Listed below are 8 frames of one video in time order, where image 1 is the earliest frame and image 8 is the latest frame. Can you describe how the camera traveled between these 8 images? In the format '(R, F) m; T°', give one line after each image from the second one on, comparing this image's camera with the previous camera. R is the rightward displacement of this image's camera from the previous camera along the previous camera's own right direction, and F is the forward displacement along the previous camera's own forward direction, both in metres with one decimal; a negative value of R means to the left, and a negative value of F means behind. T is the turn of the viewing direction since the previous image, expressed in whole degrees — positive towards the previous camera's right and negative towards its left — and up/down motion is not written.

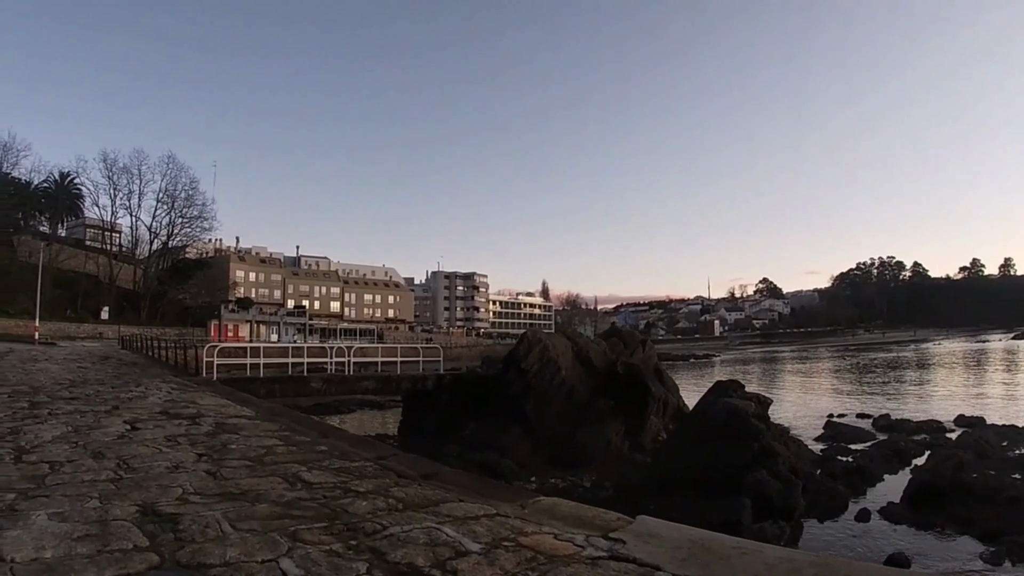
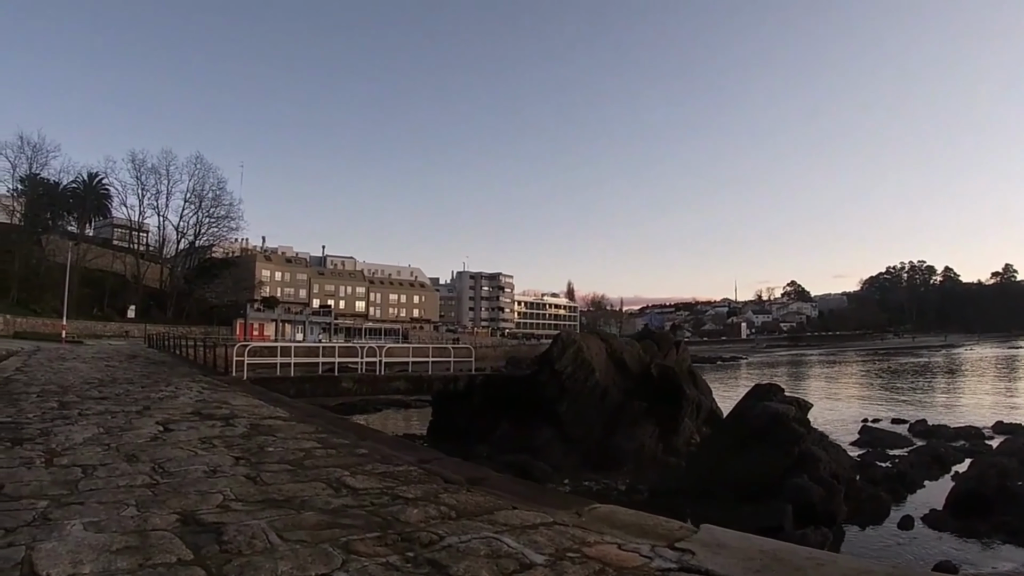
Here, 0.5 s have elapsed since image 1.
(-0.3, +0.4) m; -2°
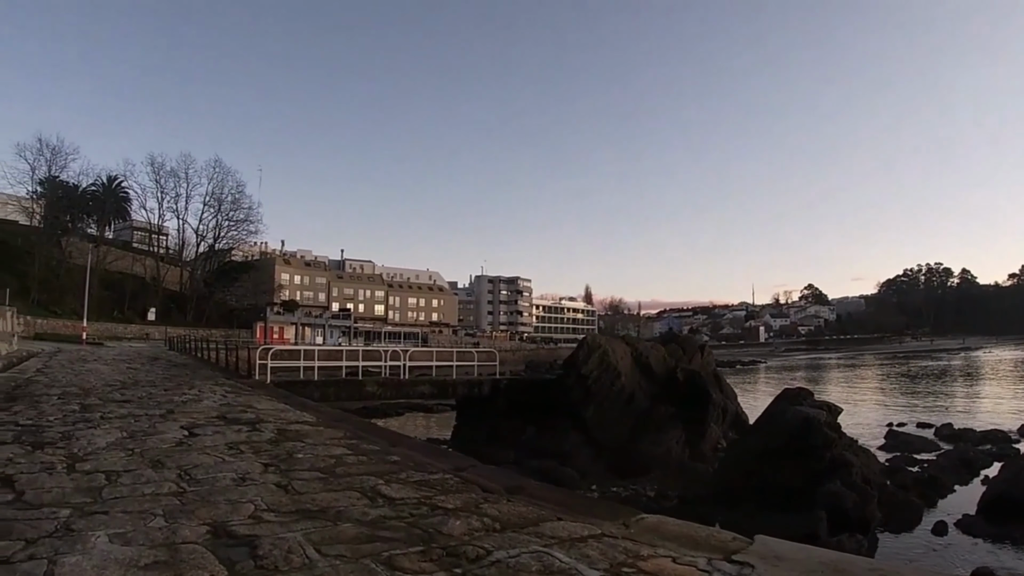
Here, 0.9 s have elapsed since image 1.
(-0.3, +0.3) m; -1°
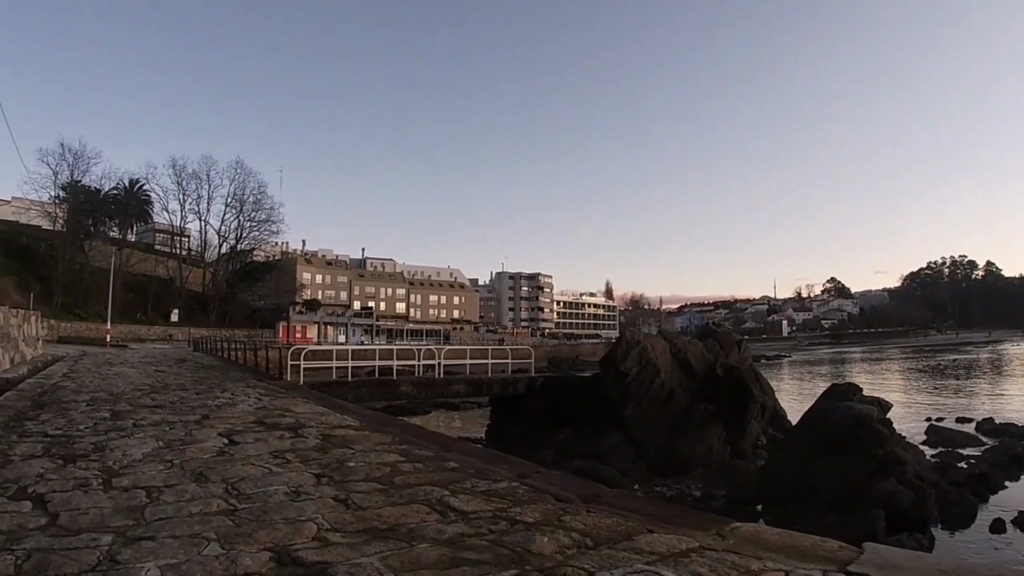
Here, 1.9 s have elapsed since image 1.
(-0.5, +0.6) m; -1°
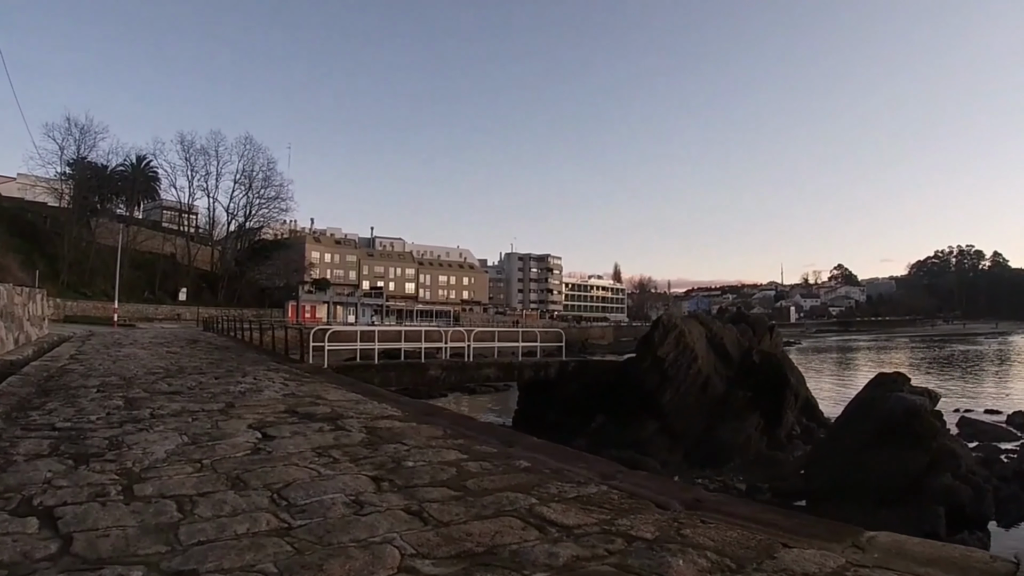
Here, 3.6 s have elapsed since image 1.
(-0.7, +0.9) m; 0°
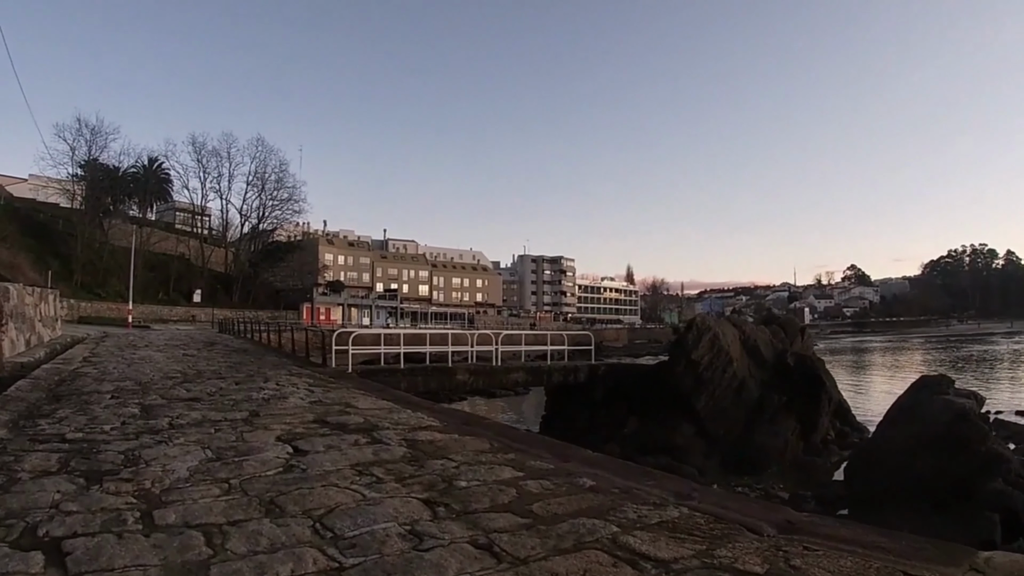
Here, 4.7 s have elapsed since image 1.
(-0.4, +0.6) m; -1°
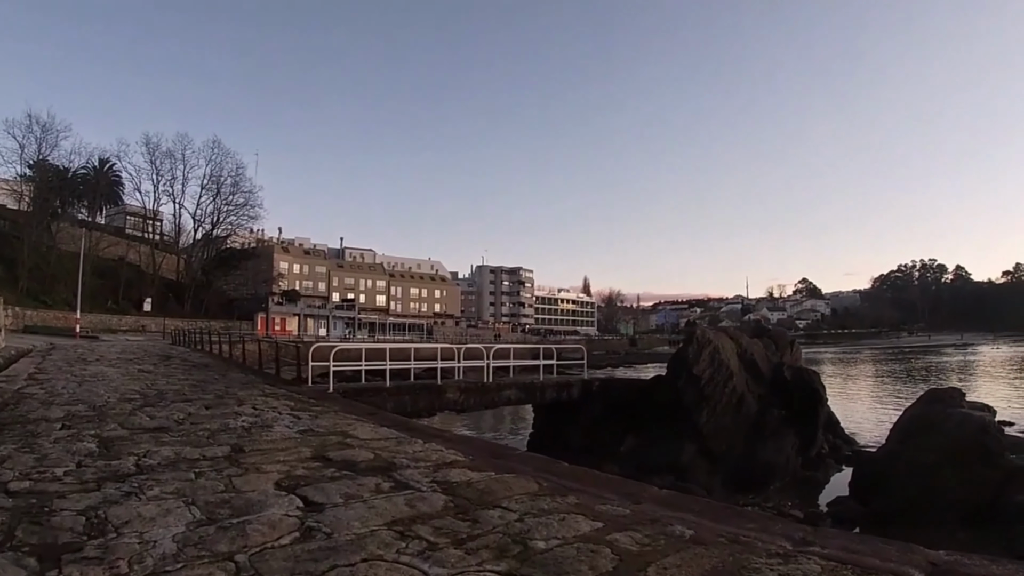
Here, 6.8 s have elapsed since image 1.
(-0.8, +1.0) m; +5°
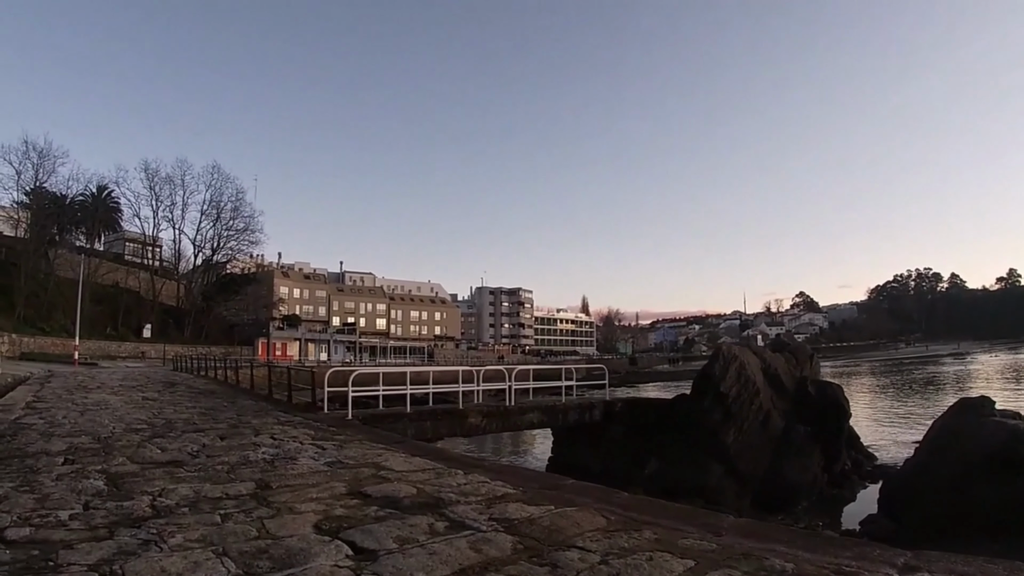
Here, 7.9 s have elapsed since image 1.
(-0.5, +0.5) m; +1°
